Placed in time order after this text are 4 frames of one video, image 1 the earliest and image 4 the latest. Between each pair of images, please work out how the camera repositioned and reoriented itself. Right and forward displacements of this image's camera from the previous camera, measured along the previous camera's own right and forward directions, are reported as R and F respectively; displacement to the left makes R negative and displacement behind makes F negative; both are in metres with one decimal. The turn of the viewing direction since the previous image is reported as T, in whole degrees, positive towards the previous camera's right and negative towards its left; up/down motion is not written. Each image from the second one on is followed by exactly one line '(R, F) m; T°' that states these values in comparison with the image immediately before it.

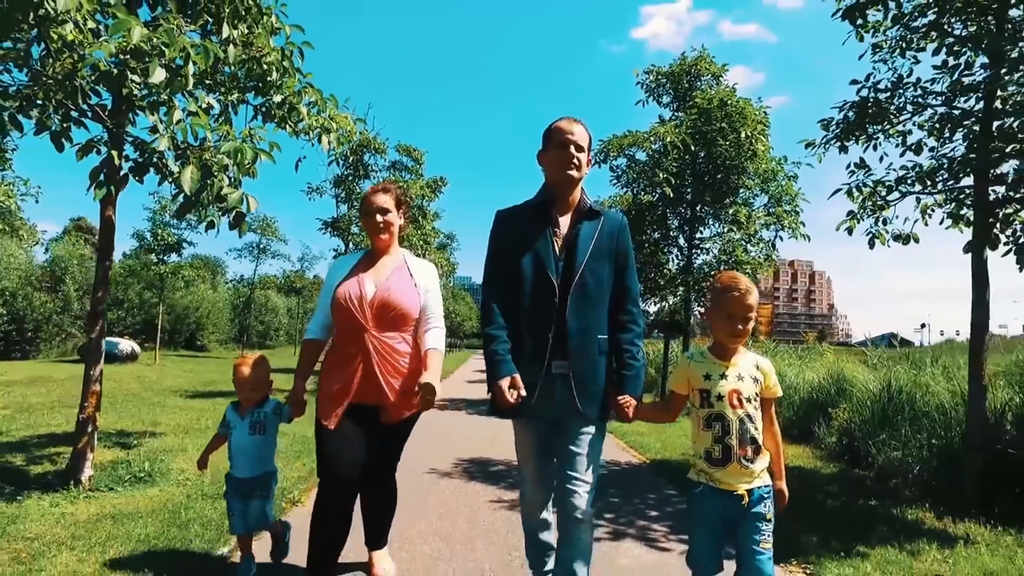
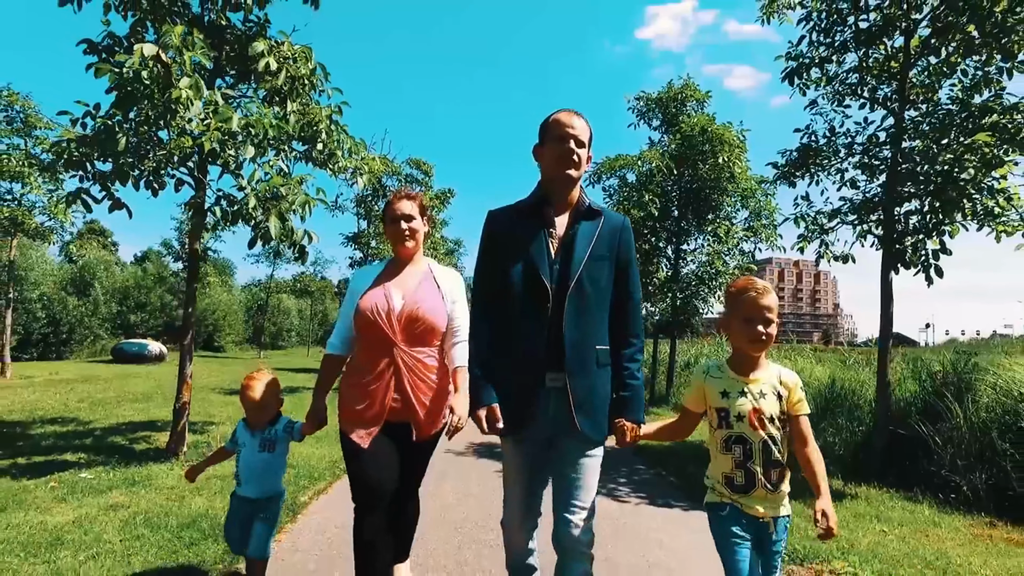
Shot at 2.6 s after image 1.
(+0.1, -1.6) m; 0°
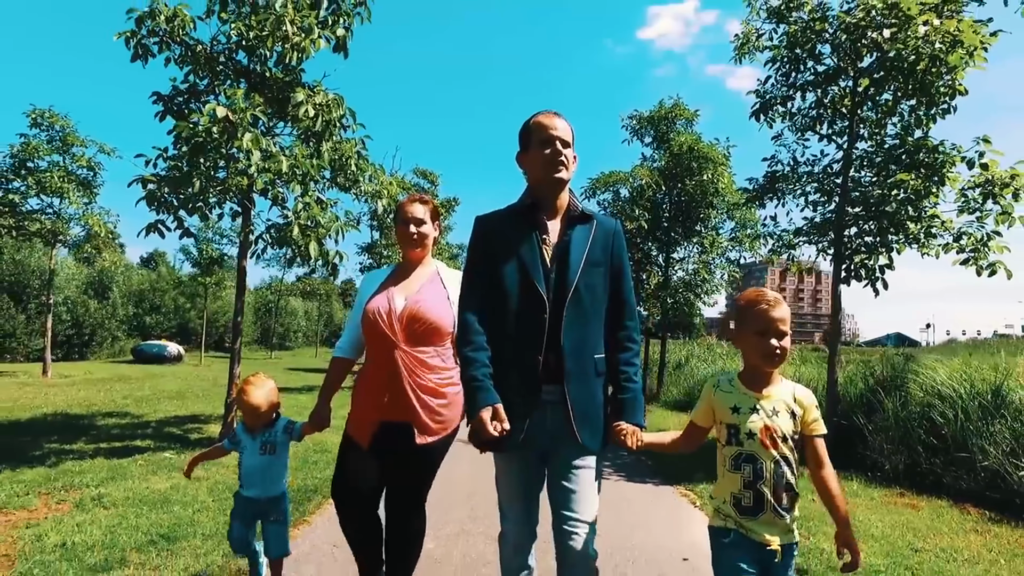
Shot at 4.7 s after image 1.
(0.0, -1.3) m; 0°
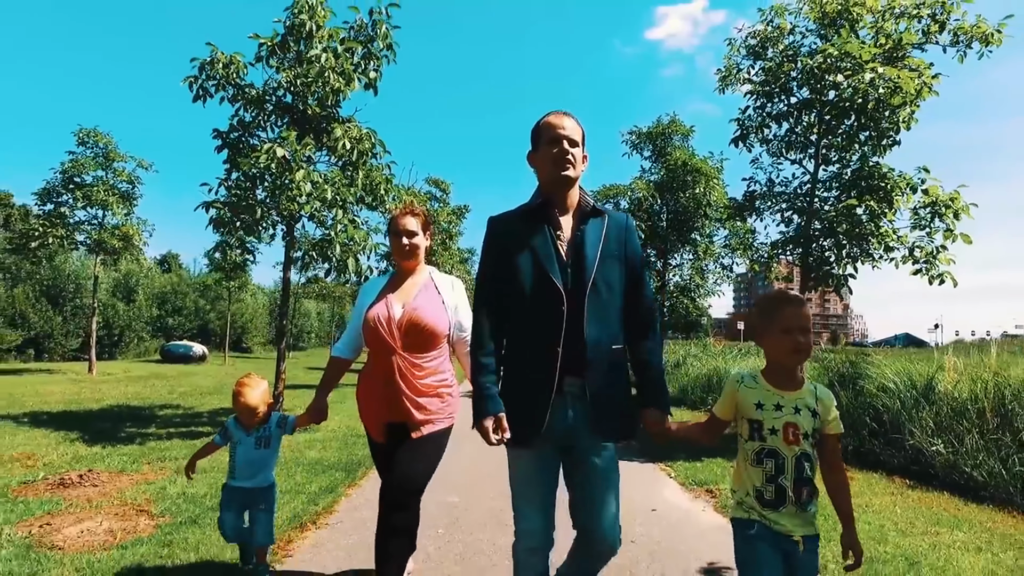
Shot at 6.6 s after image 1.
(0.0, -1.3) m; -1°
